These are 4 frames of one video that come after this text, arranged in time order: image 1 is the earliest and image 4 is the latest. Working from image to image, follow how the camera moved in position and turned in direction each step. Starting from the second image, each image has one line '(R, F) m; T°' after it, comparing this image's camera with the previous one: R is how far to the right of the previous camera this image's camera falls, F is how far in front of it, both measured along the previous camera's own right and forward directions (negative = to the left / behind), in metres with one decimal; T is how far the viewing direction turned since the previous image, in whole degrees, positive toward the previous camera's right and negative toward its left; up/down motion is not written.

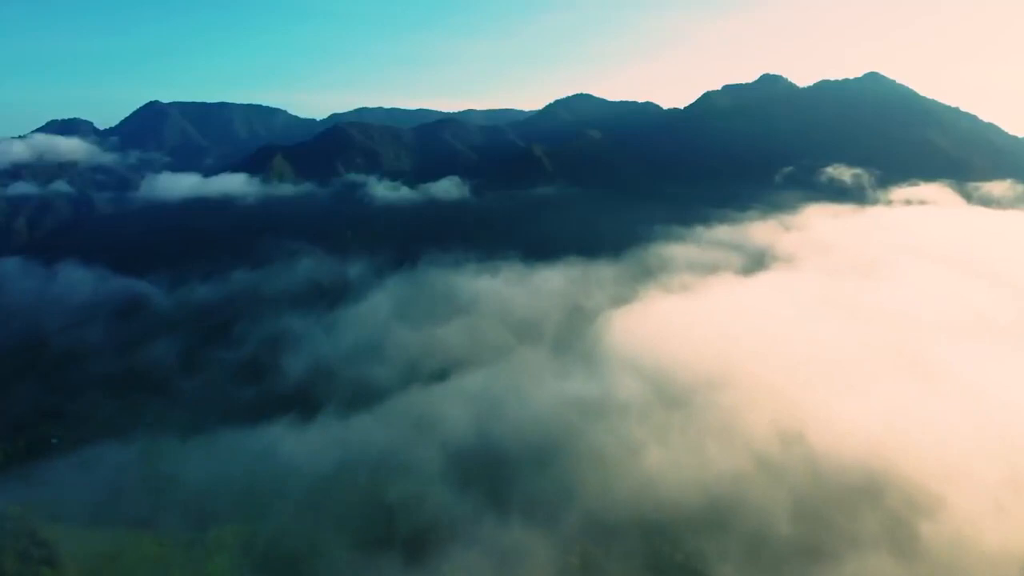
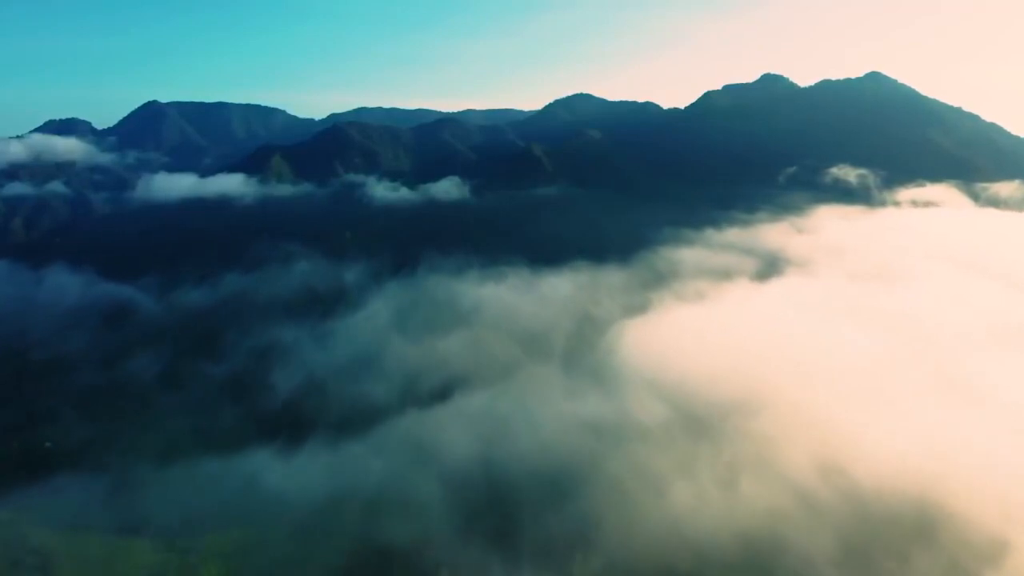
(-0.4, +2.3) m; 0°
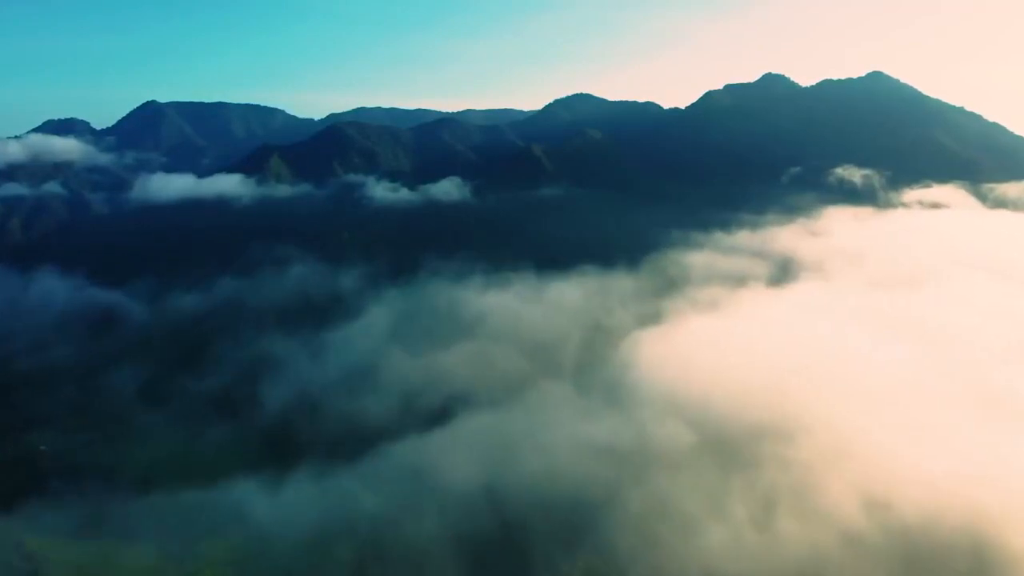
(-0.4, +2.1) m; 0°
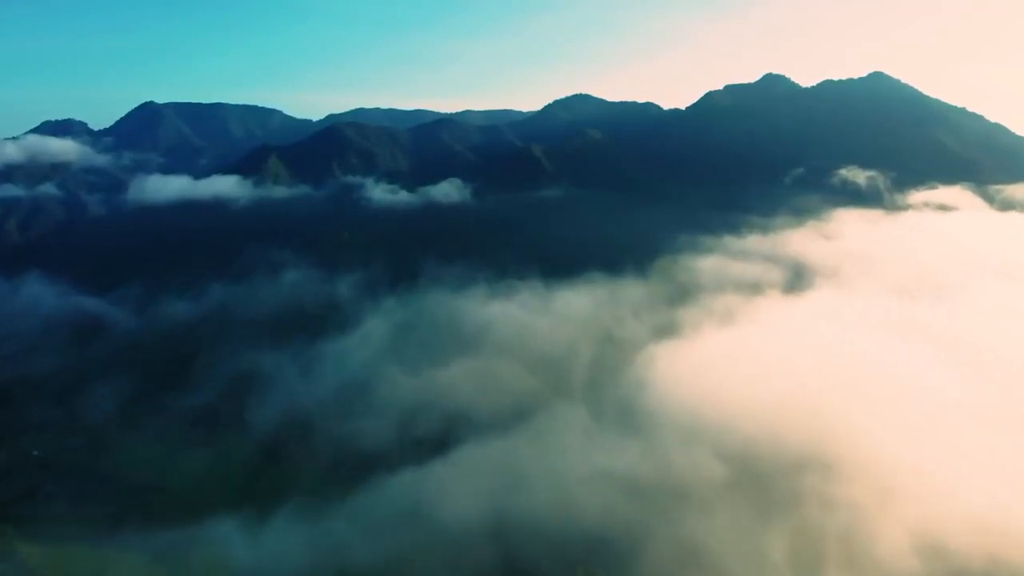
(-0.4, +2.1) m; 0°
